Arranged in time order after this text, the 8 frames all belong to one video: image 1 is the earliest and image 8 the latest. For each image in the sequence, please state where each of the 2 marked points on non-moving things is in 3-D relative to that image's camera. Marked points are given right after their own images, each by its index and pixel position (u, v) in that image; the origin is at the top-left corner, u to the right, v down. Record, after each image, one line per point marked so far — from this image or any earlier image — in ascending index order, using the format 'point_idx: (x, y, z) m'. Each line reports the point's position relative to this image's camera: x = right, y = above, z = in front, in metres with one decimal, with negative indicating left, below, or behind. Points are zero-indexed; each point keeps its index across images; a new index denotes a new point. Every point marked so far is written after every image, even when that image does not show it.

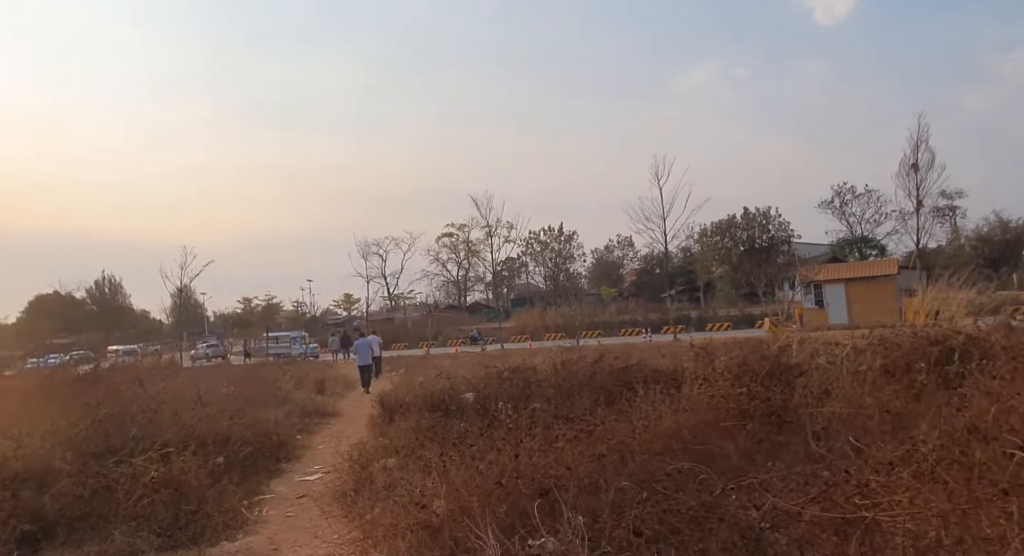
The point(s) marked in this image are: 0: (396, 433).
0: (-1.6, -2.2, +9.7) m
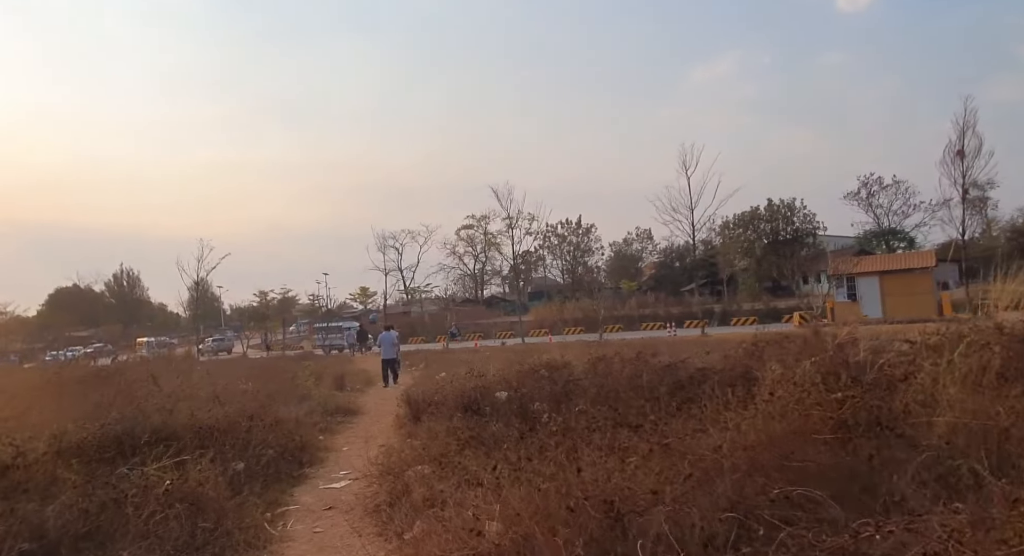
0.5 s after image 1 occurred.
0: (-1.1, -2.1, +9.1) m
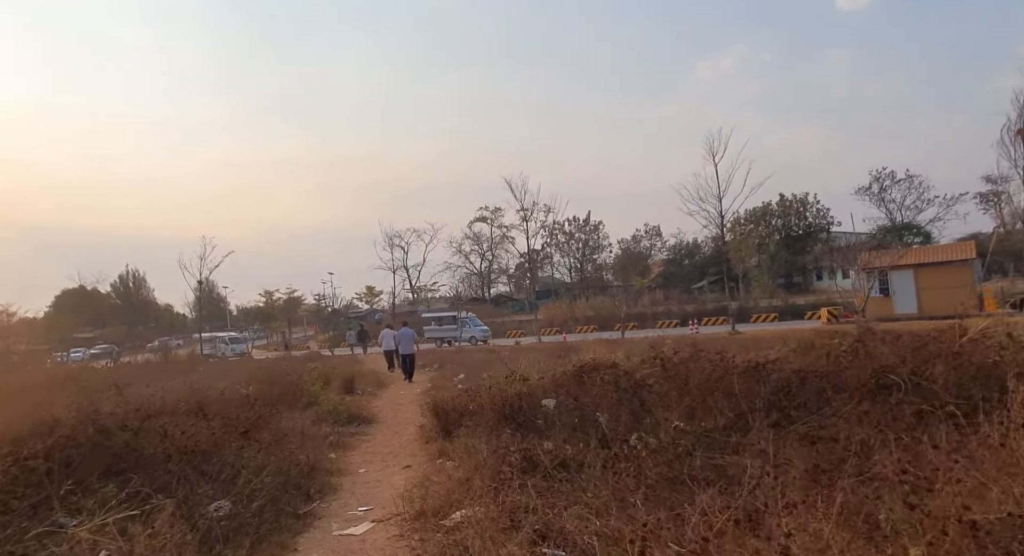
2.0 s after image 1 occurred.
0: (-0.4, -1.9, +7.1) m
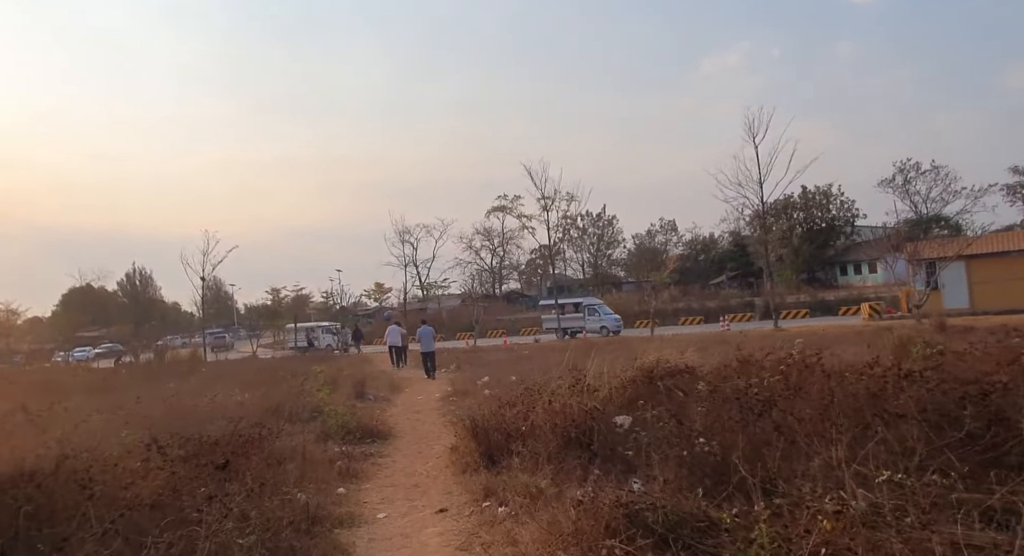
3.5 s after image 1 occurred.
0: (+0.2, -1.7, +4.9) m
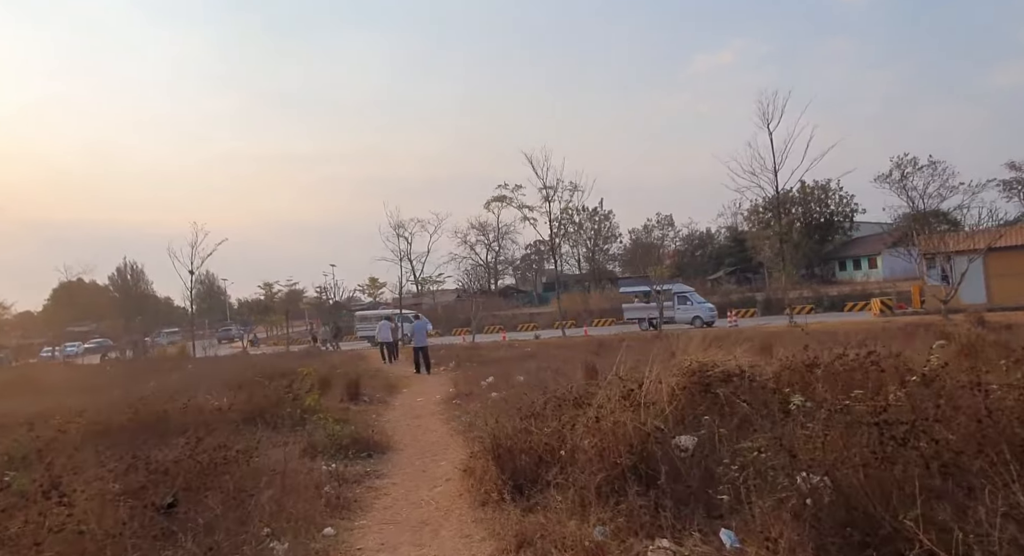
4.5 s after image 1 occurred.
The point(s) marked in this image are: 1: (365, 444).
0: (+0.5, -1.5, +3.4) m
1: (-2.0, -2.3, +9.5) m
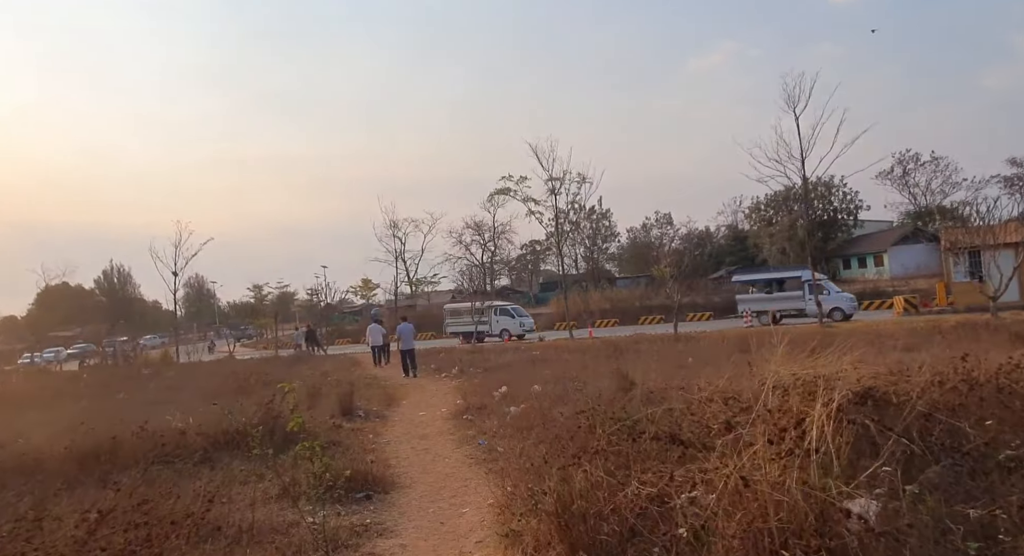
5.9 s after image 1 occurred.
0: (+0.9, -1.4, +1.4) m
1: (-1.6, -2.2, +7.5) m
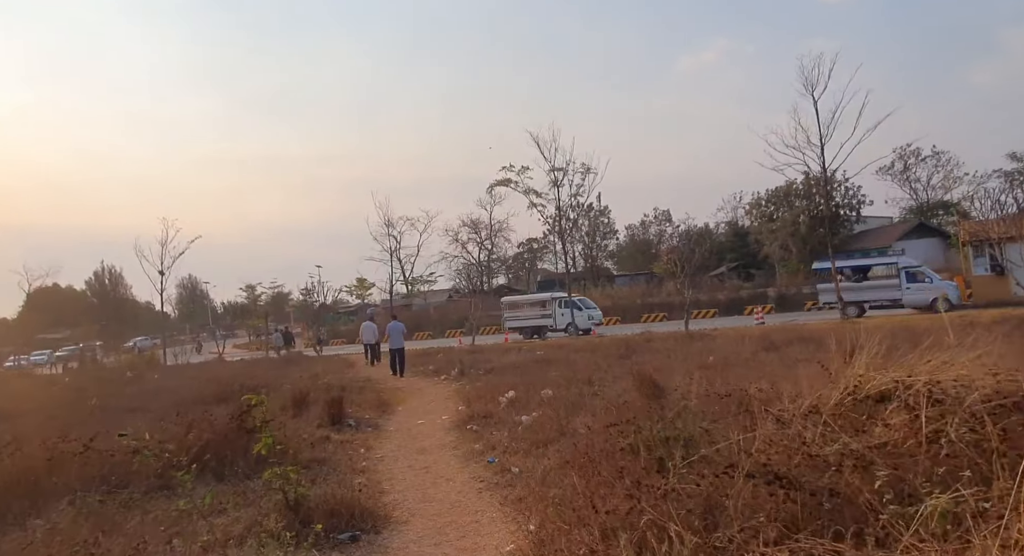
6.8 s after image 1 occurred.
0: (+1.1, -1.3, -0.1) m
1: (-1.4, -2.1, +6.0) m
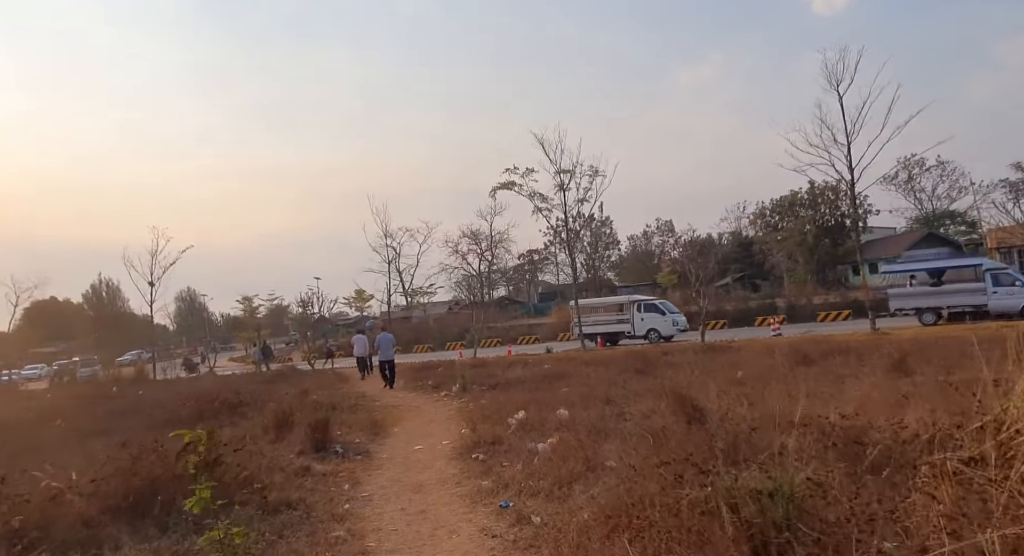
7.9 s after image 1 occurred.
0: (+1.3, -1.1, -1.7) m
1: (-1.2, -2.0, +4.3) m
